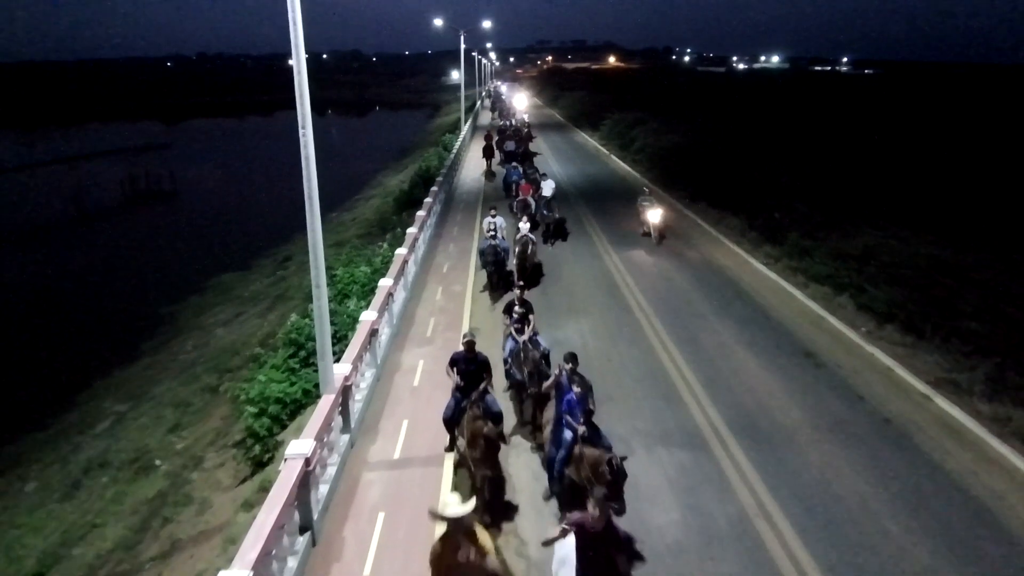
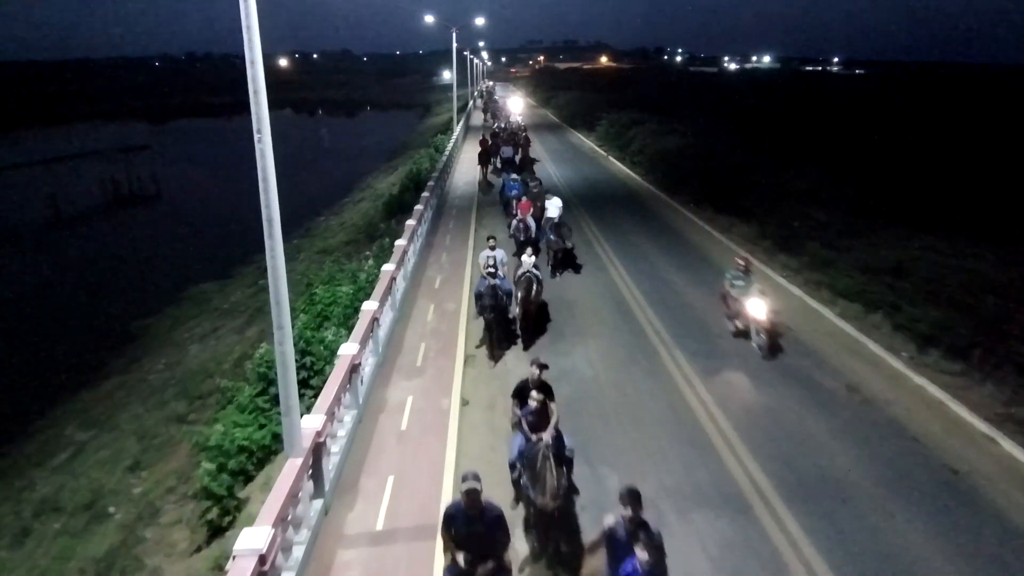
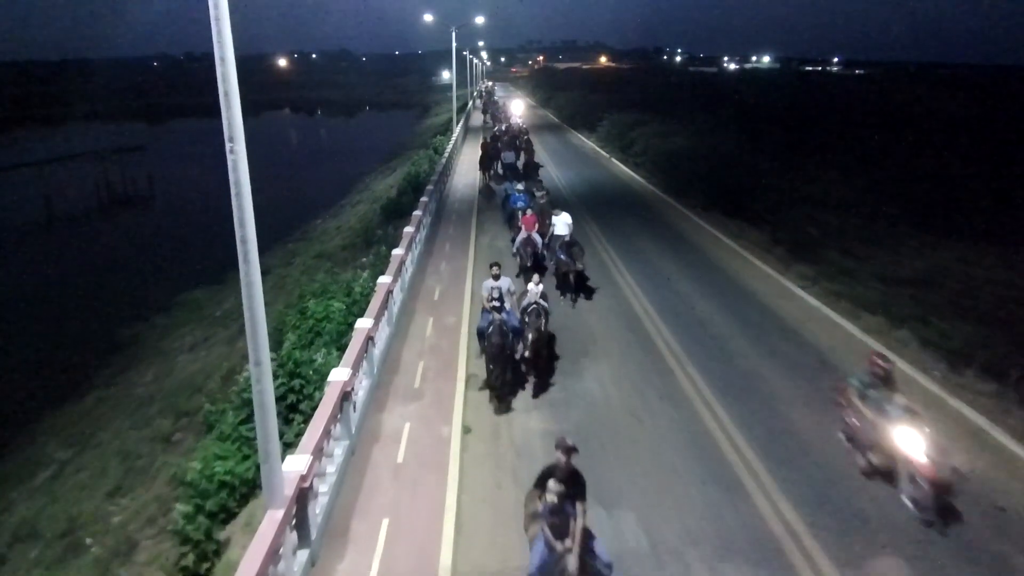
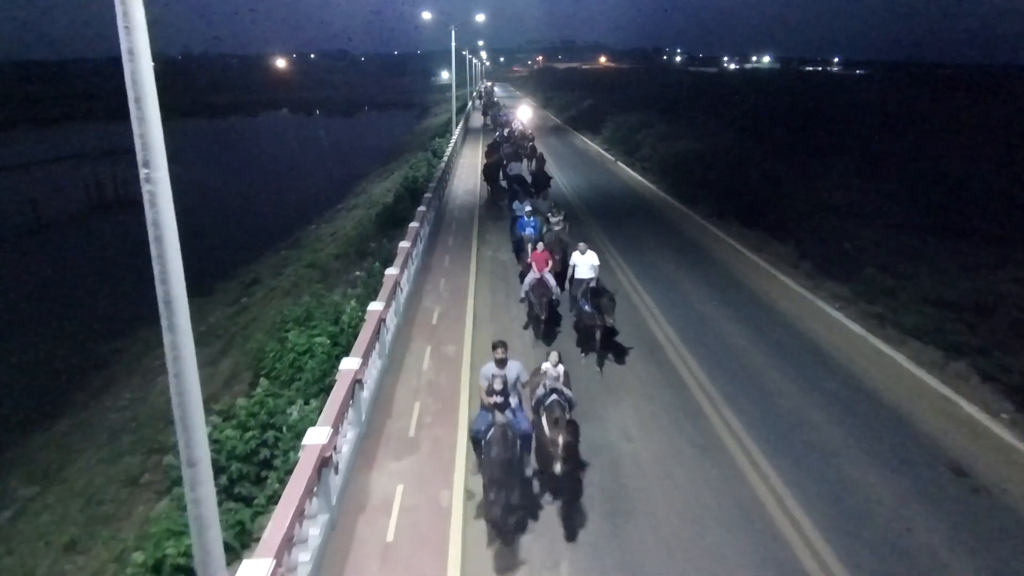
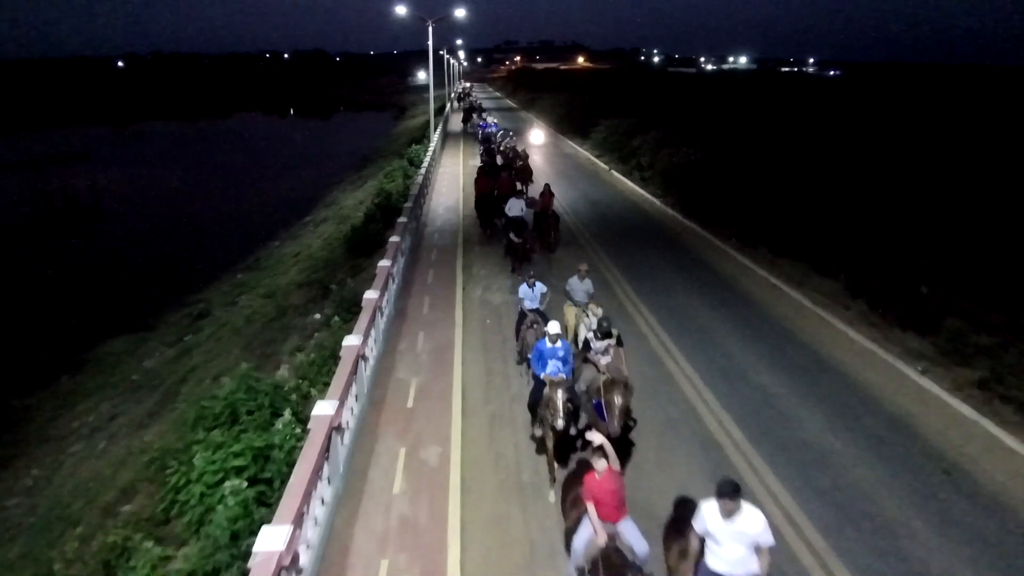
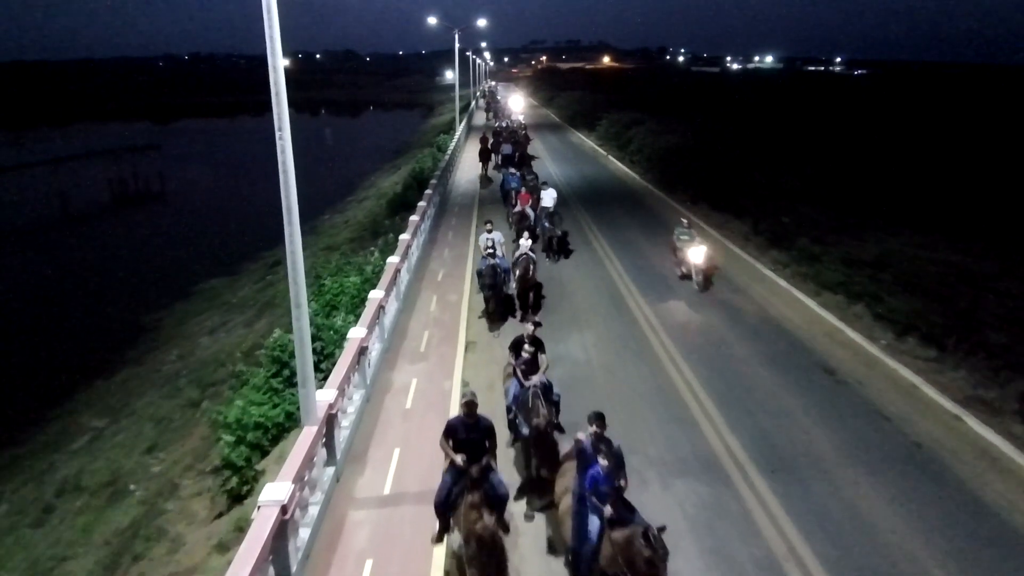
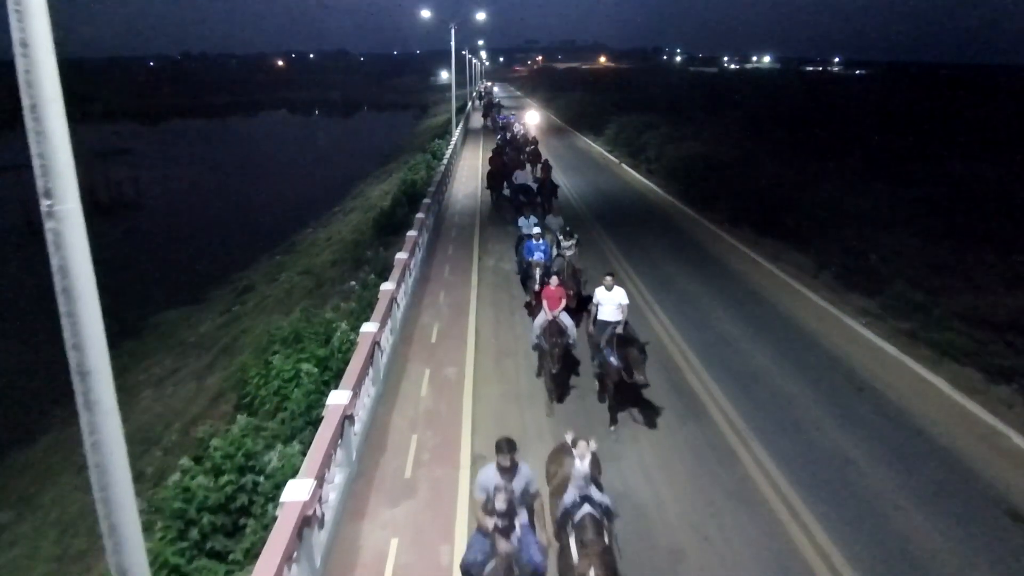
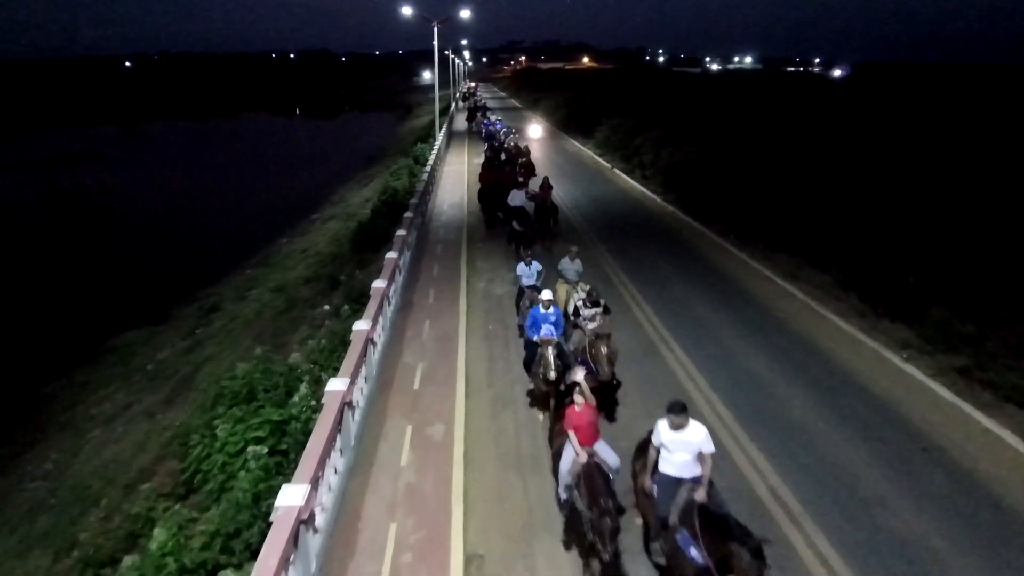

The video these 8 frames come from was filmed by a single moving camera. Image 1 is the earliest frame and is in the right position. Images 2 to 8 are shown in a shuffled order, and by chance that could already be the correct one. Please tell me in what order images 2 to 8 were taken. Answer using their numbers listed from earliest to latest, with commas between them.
6, 2, 3, 4, 7, 8, 5
